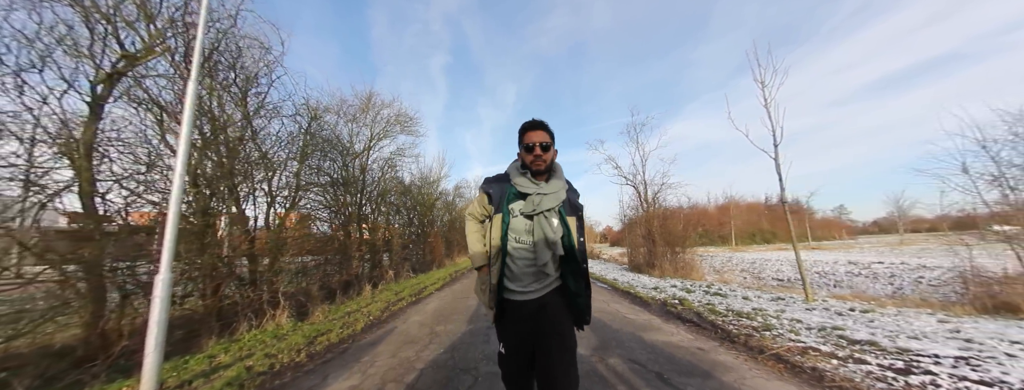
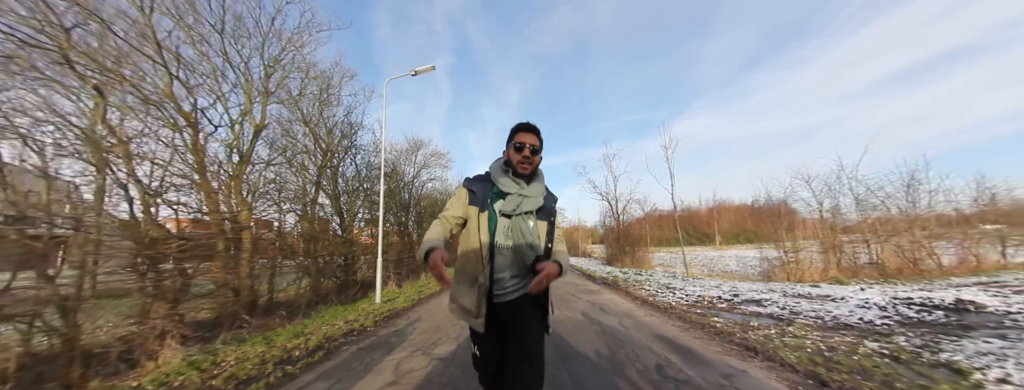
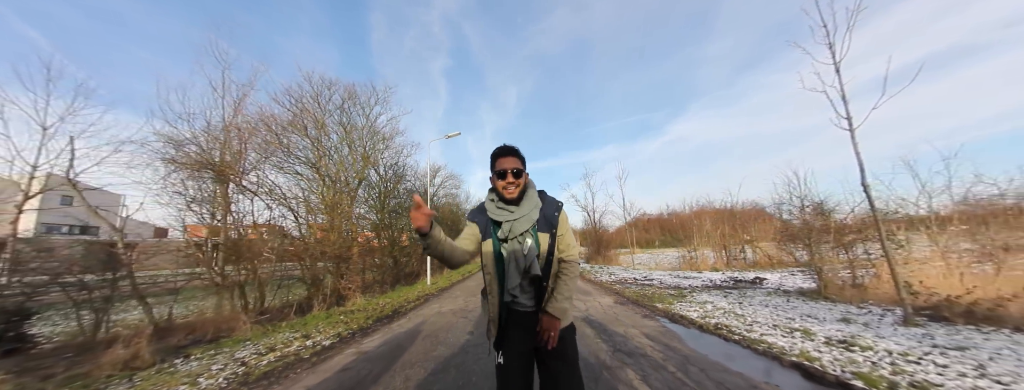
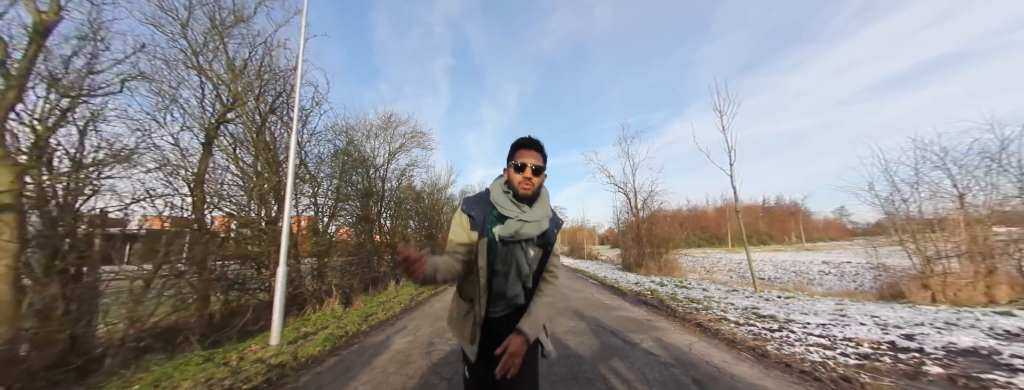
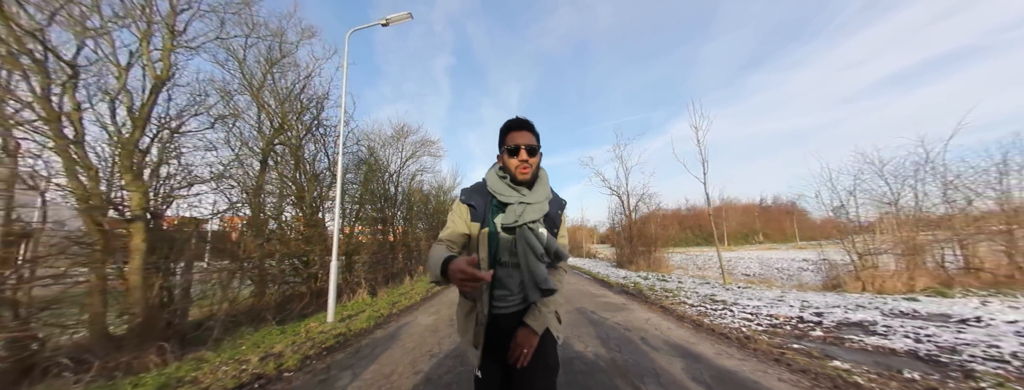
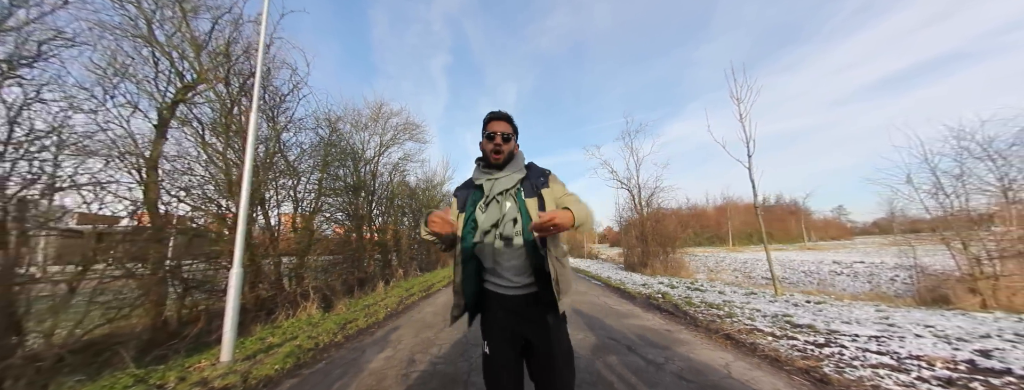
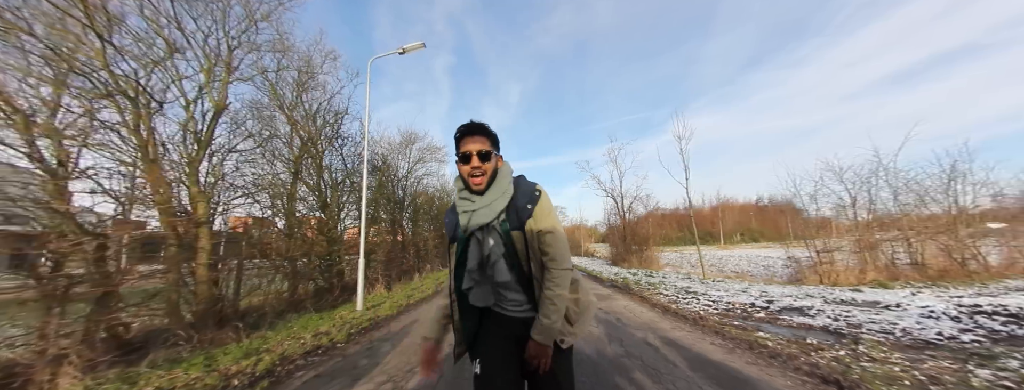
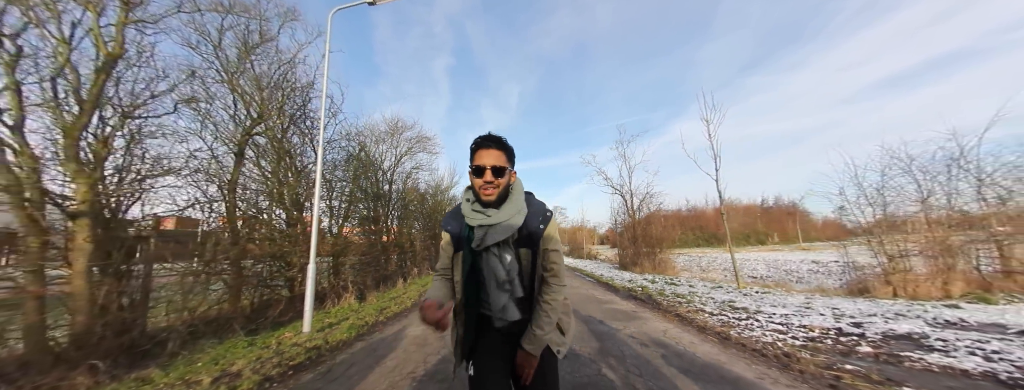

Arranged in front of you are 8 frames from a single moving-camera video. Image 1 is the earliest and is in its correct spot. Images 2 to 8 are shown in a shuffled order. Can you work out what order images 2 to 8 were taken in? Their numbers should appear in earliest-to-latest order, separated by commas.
6, 4, 8, 5, 7, 2, 3
